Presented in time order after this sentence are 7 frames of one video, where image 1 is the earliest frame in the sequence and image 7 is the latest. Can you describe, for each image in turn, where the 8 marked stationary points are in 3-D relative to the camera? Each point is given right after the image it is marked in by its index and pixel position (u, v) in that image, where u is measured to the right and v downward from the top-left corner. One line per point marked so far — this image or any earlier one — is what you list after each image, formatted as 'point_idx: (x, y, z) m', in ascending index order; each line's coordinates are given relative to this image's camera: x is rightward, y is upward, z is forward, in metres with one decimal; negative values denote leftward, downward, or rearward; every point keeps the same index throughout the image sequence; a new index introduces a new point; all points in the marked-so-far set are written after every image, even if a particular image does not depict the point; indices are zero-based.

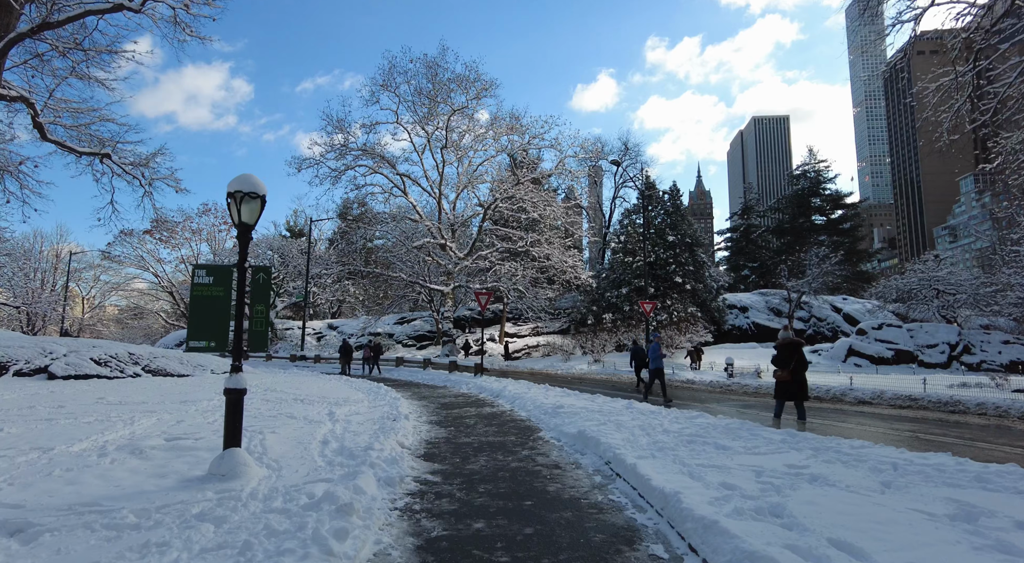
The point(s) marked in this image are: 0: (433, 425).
0: (-1.2, -2.3, +9.5) m
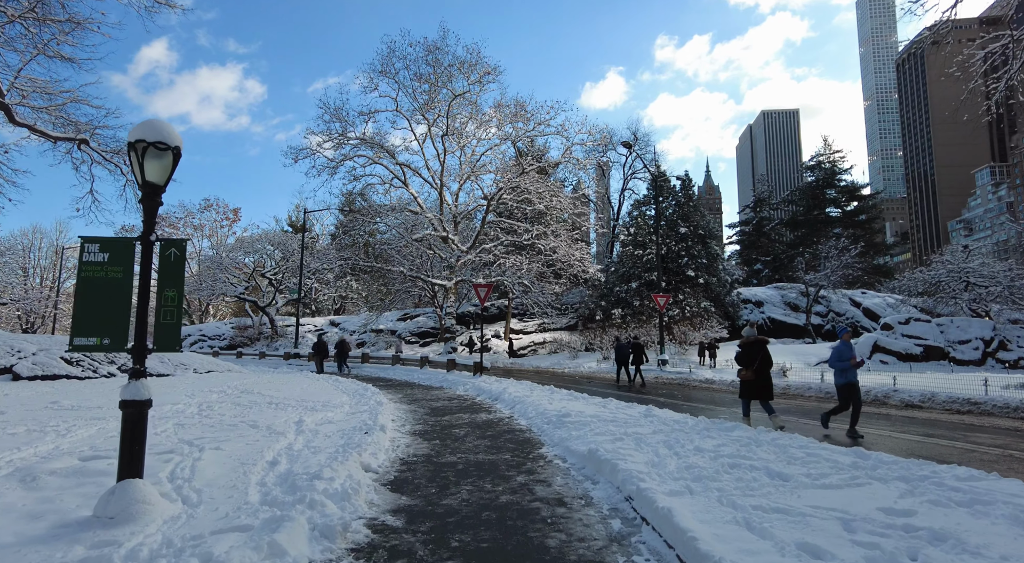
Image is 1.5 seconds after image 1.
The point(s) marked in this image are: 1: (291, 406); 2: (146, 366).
0: (-1.3, -2.1, +8.0) m
1: (-4.3, -2.5, +11.5) m
2: (-2.9, -0.7, +4.7) m
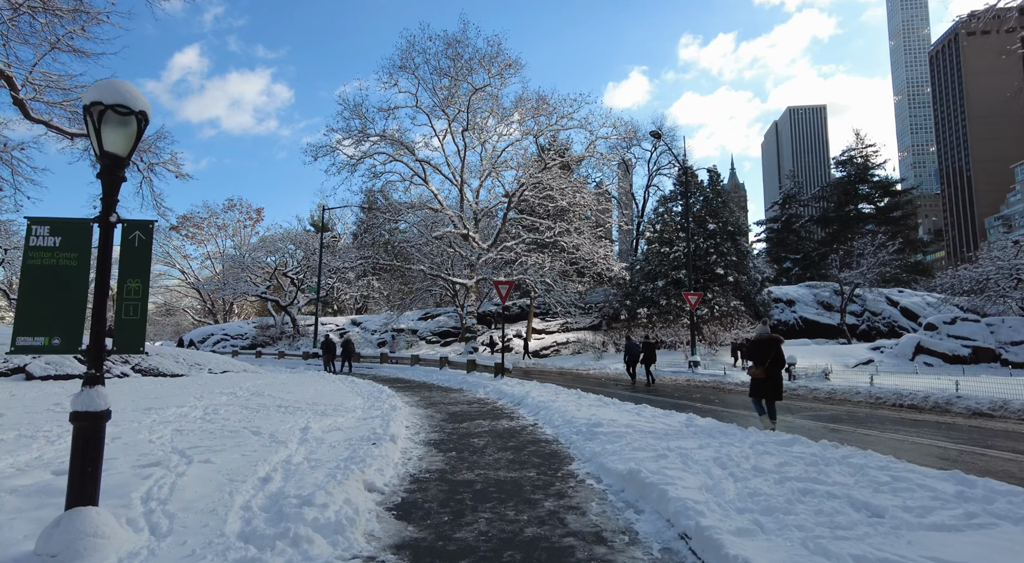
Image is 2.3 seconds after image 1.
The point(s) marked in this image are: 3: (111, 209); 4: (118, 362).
0: (-1.0, -2.1, +7.2) m
1: (-3.9, -2.4, +10.8) m
2: (-2.7, -0.6, +4.0) m
3: (-2.8, +0.5, +4.1) m
4: (-12.0, -2.4, +17.9) m
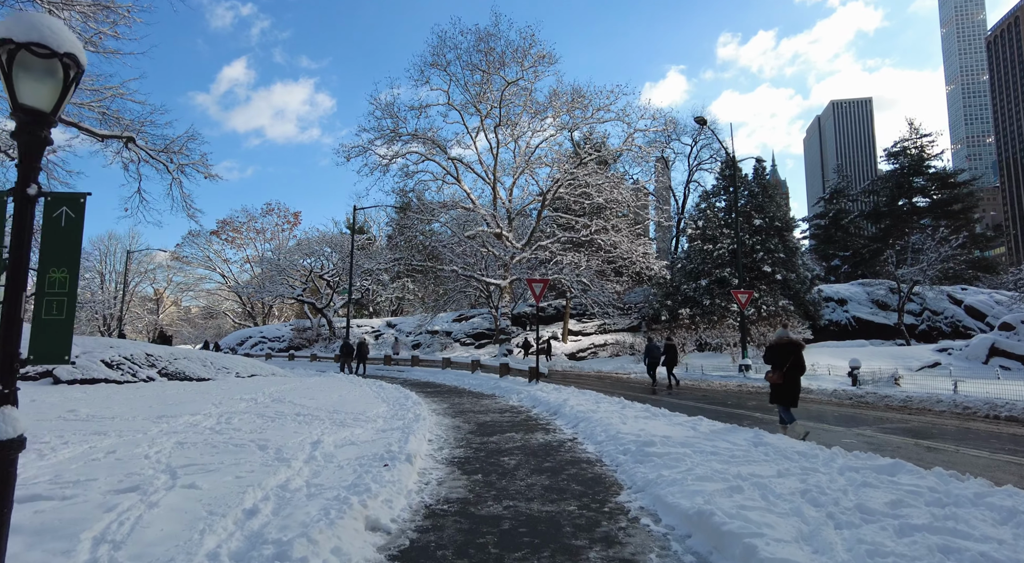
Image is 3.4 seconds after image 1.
0: (-0.6, -2.0, +6.2) m
1: (-3.3, -2.3, +10.0) m
2: (-2.6, -0.5, +3.1) m
3: (-2.6, +0.6, +3.2) m
4: (-10.9, -2.5, +17.5) m
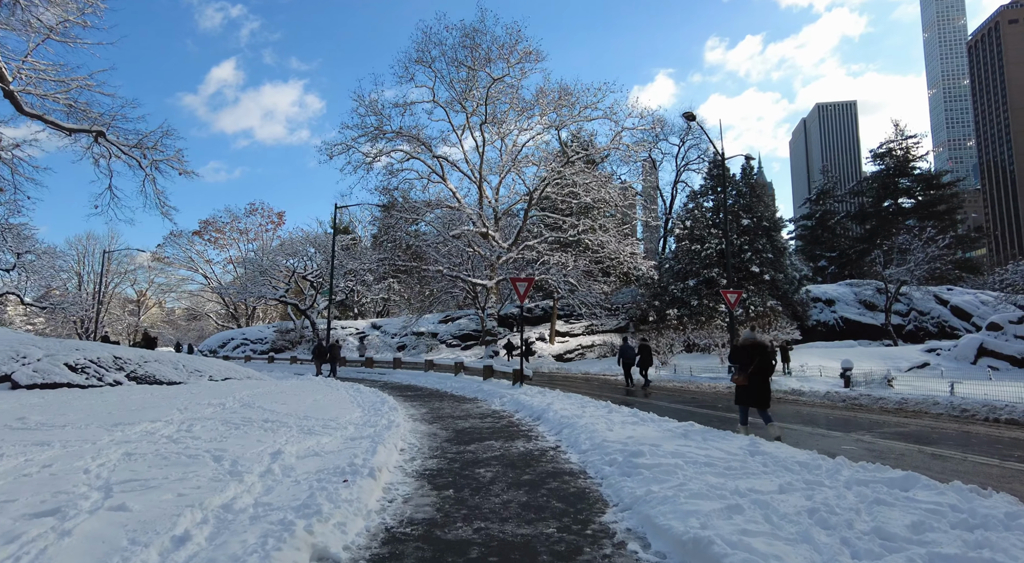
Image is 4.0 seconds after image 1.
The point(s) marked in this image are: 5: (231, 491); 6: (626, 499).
0: (-0.9, -2.0, +5.6) m
1: (-3.6, -2.3, +9.4) m
2: (-2.7, -0.5, +2.5) m
3: (-2.8, +0.6, +2.6) m
4: (-11.4, -2.5, +16.8) m
5: (-2.6, -1.9, +5.4) m
6: (+0.9, -1.8, +4.8) m
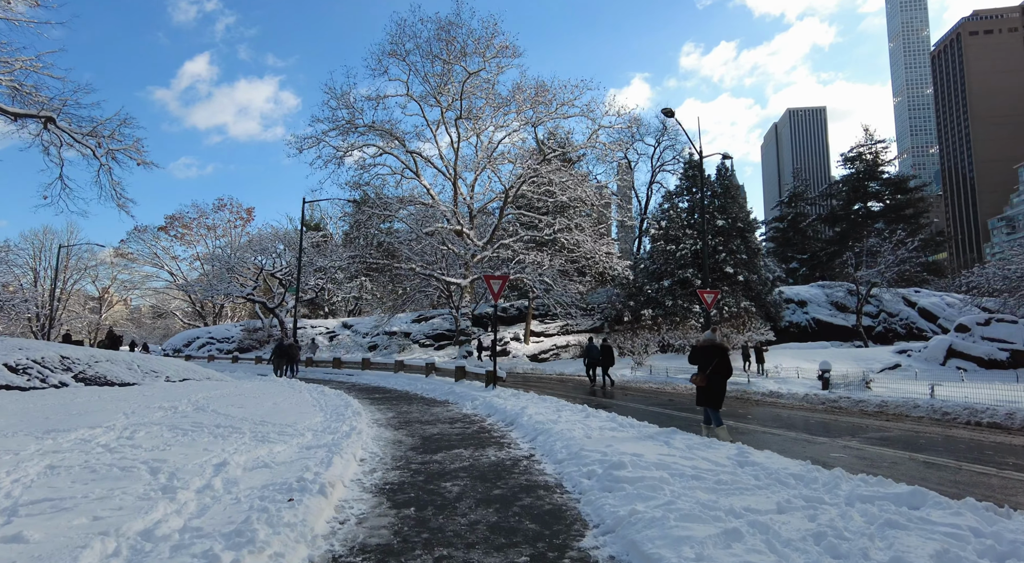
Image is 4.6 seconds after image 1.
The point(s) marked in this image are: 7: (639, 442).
0: (-1.1, -1.9, +5.0) m
1: (-4.0, -2.2, +8.6) m
2: (-2.9, -0.4, +1.8) m
3: (-2.9, +0.7, +1.9) m
4: (-12.1, -2.3, +15.7) m
5: (-2.8, -1.8, +4.7) m
6: (+0.7, -1.7, +4.3) m
7: (+1.5, -1.8, +6.8) m
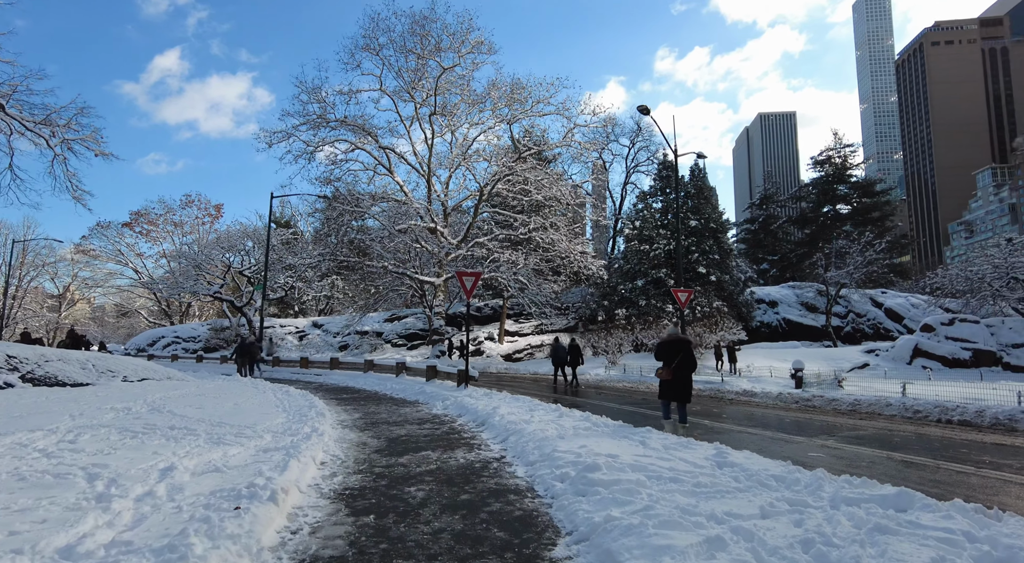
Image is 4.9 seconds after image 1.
0: (-1.4, -1.8, +4.6) m
1: (-4.4, -2.1, +8.1) m
2: (-3.0, -0.3, +1.3) m
3: (-3.0, +0.8, +1.5) m
4: (-12.8, -2.2, +14.9) m
5: (-3.1, -1.7, +4.2) m
6: (+0.5, -1.6, +4.0) m
7: (+1.1, -1.8, +6.5) m
